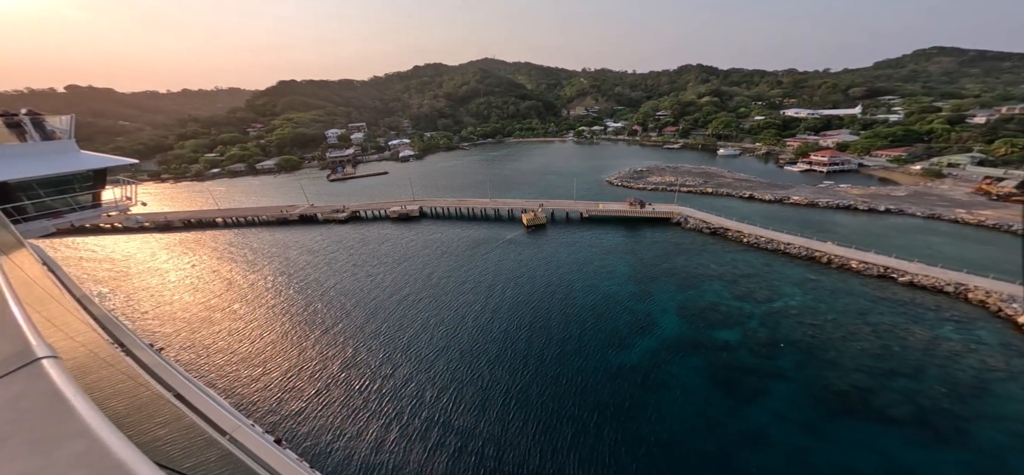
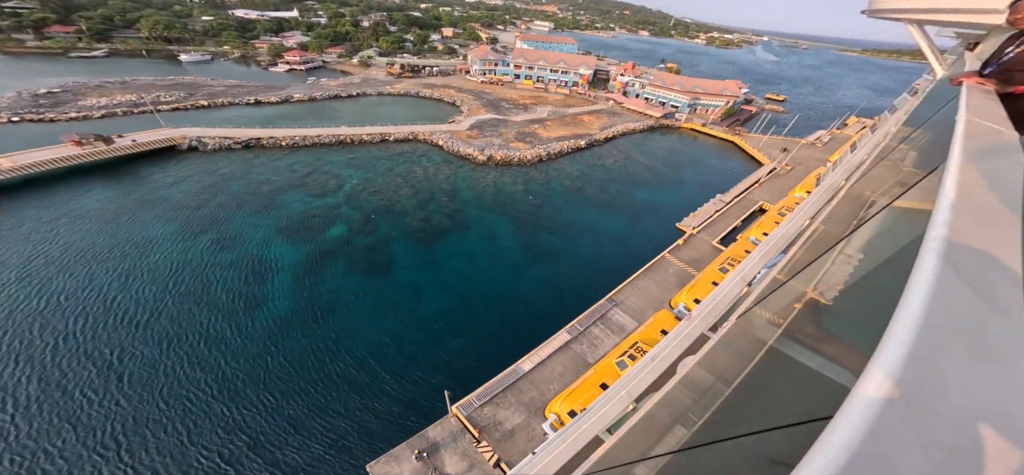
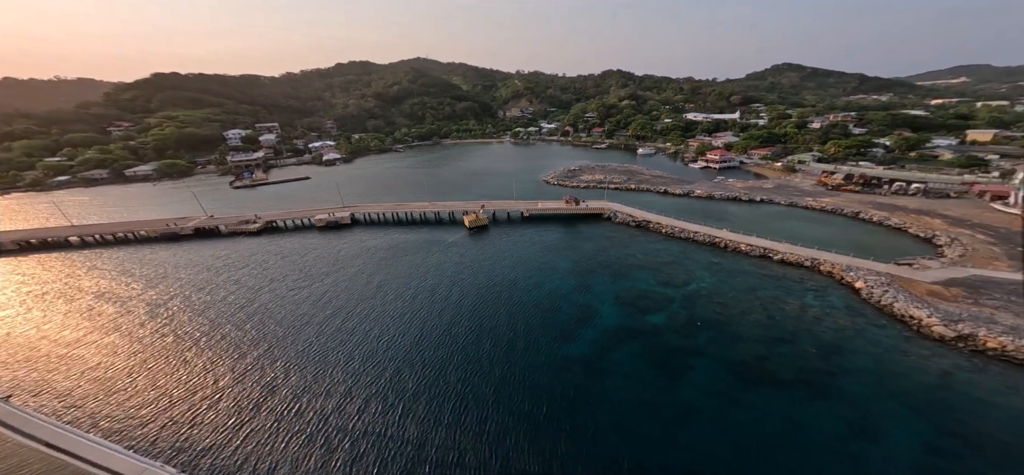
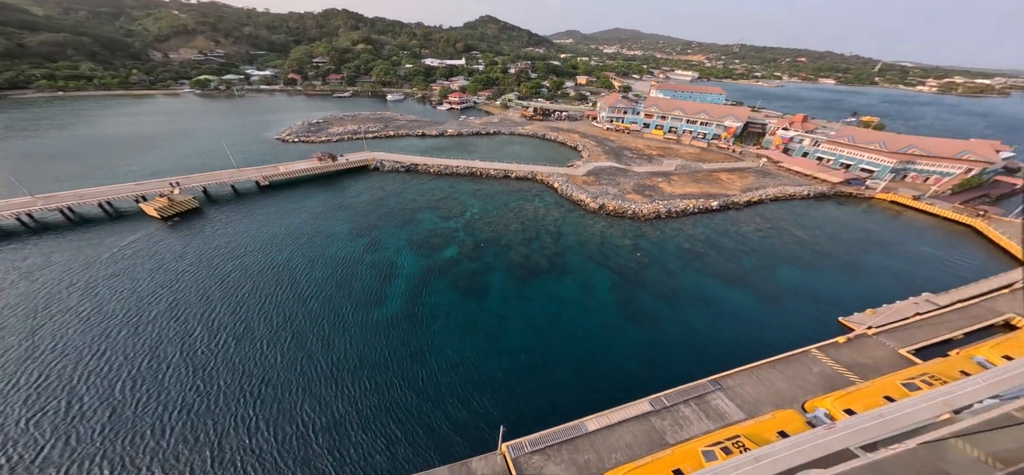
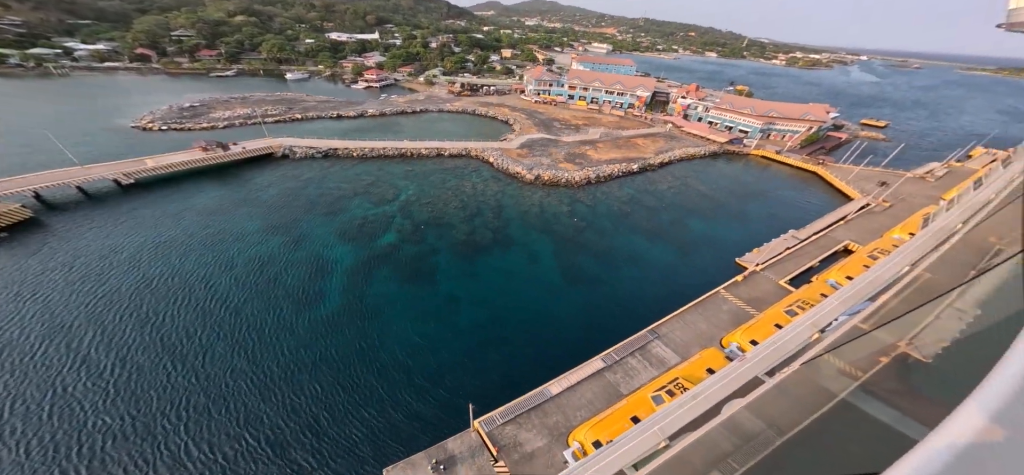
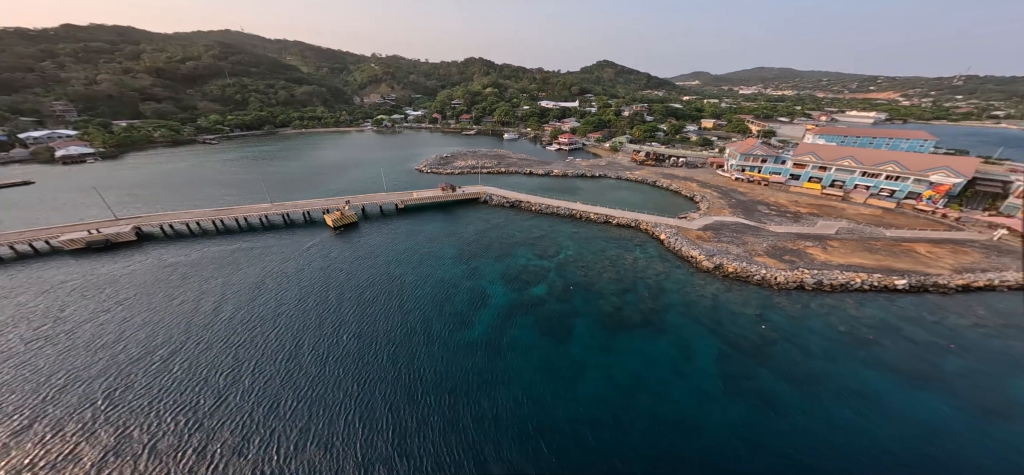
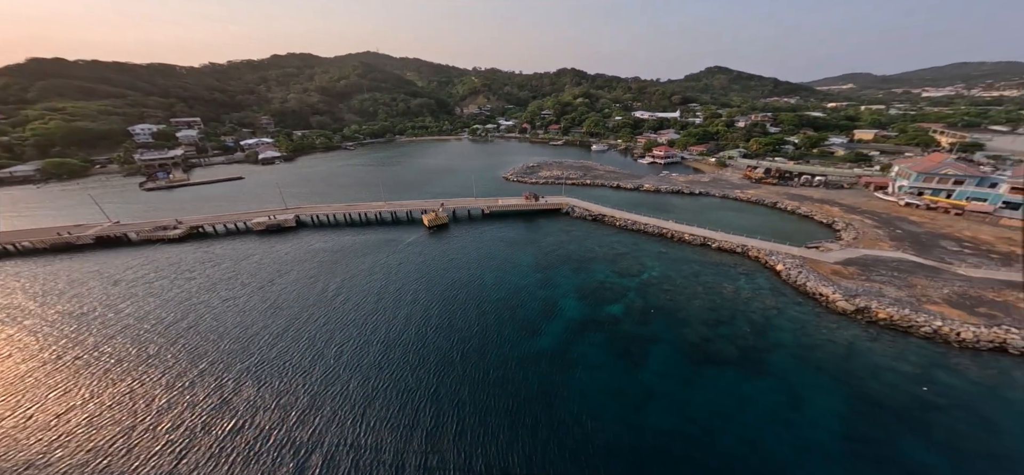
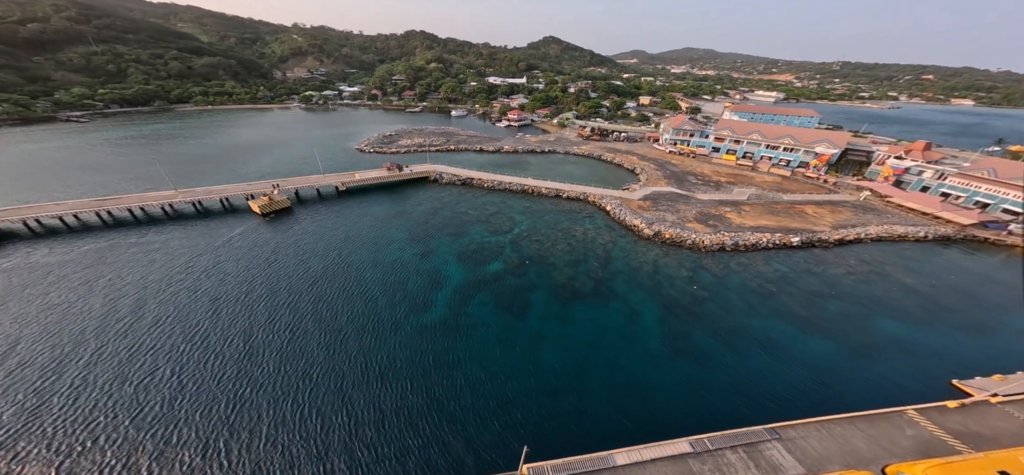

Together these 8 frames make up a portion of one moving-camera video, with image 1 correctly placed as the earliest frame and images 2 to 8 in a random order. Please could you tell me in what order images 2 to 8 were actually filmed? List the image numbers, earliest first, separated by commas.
3, 7, 6, 8, 4, 5, 2
